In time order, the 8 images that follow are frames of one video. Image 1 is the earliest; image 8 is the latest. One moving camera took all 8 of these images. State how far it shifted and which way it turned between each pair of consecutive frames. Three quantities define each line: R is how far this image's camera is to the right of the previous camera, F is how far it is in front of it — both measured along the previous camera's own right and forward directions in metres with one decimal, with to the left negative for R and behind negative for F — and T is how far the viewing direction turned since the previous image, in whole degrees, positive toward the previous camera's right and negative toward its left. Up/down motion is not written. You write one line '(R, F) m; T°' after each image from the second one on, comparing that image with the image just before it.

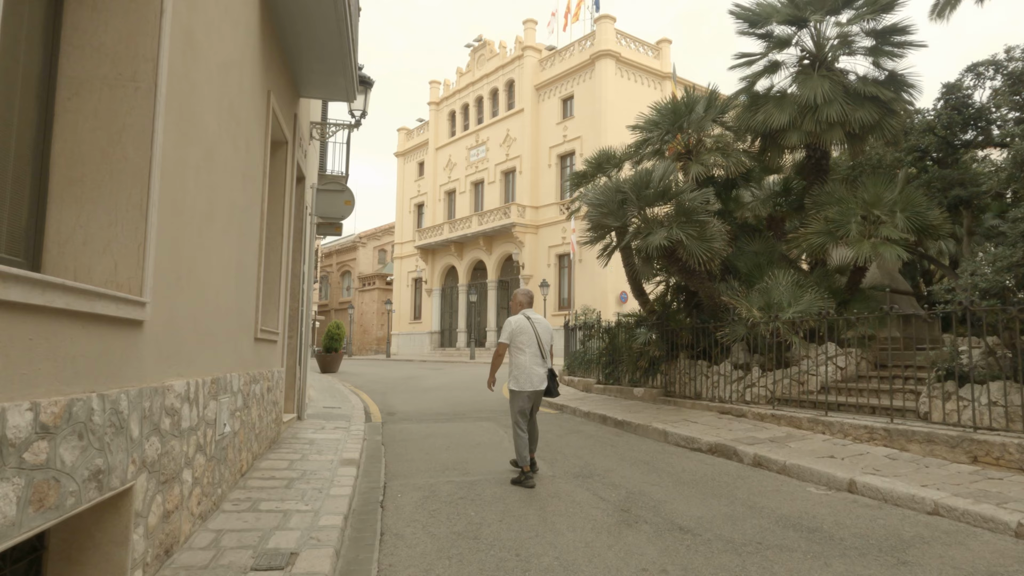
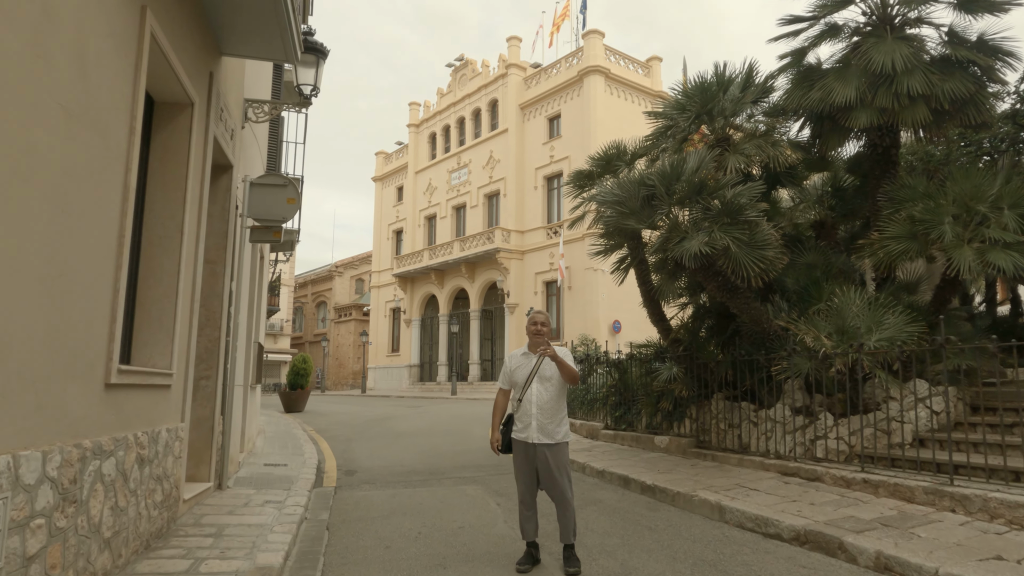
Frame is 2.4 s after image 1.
(-0.1, +2.2) m; +2°
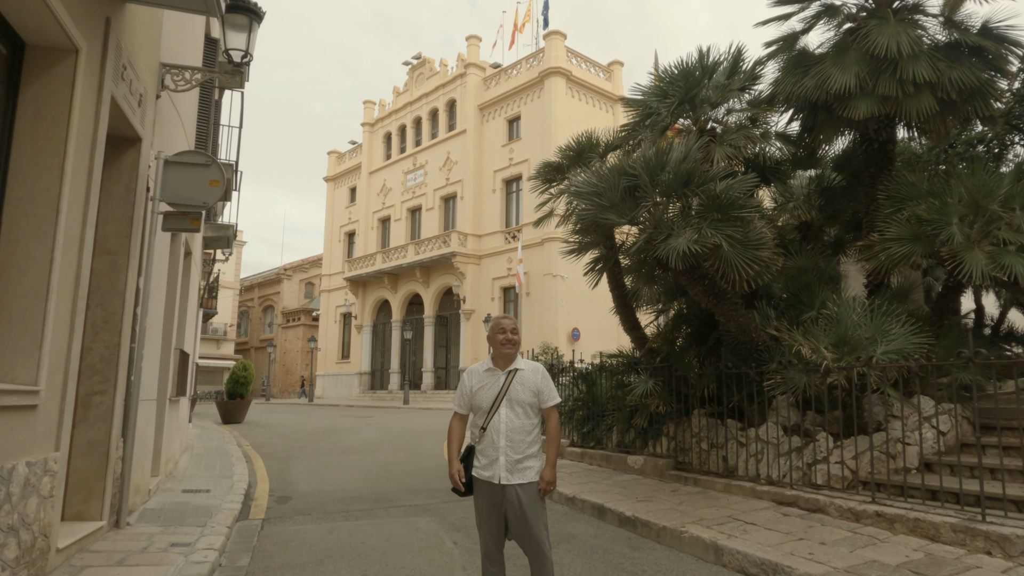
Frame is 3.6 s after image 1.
(-0.1, +0.9) m; +4°
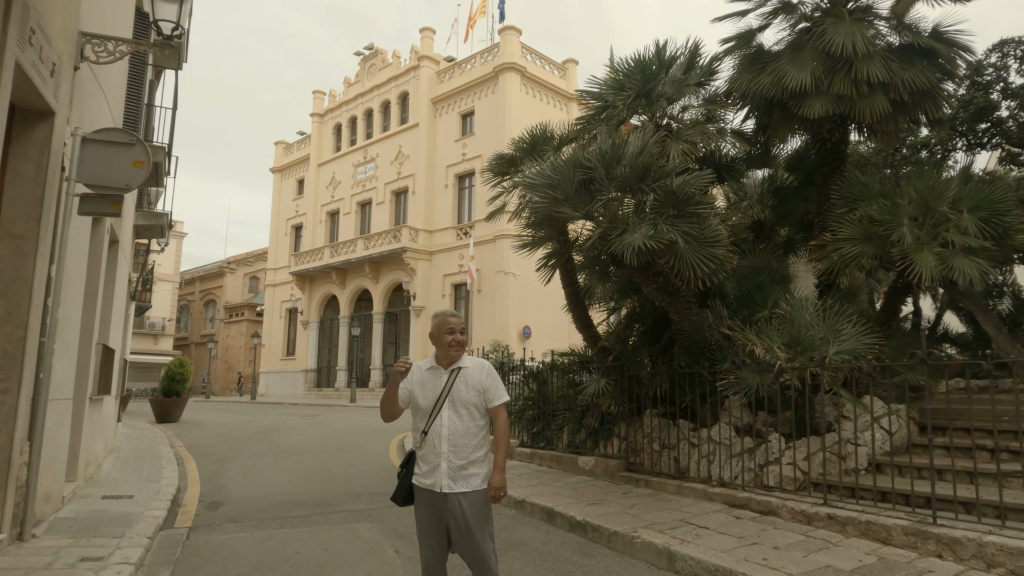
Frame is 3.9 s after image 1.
(0.0, +0.3) m; +4°
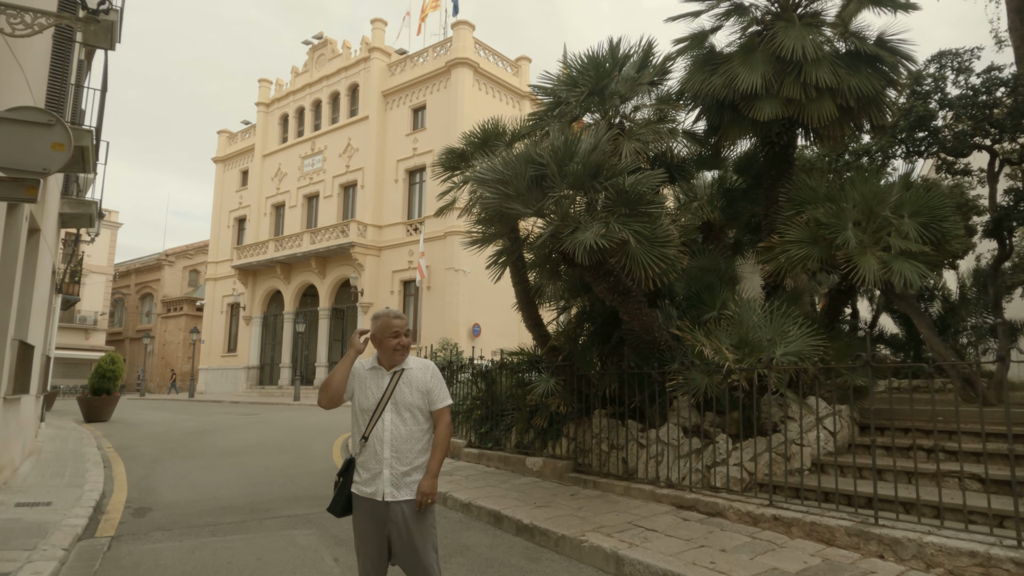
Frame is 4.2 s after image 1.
(0.0, +0.2) m; +4°
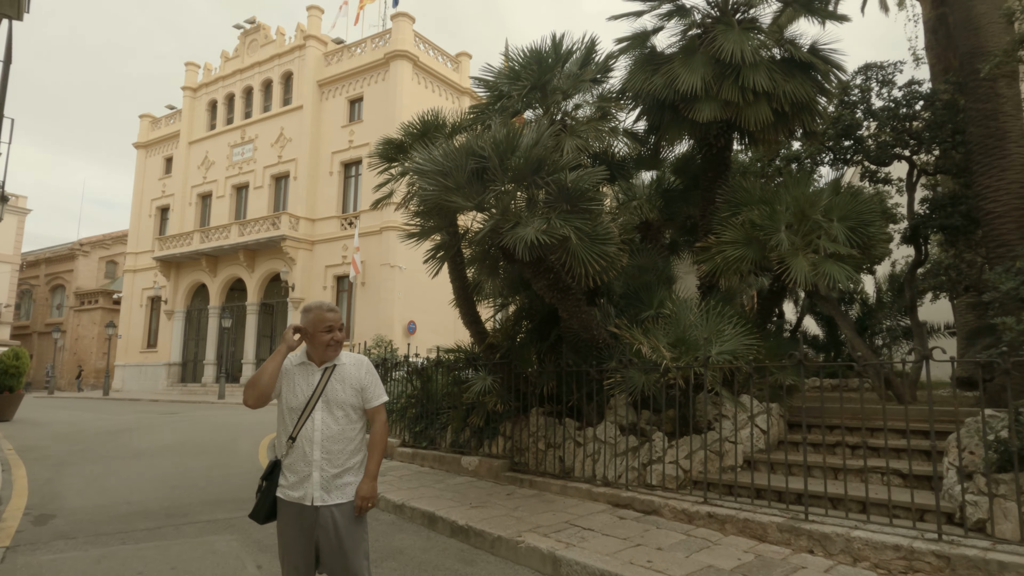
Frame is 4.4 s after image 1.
(0.0, +0.1) m; +6°
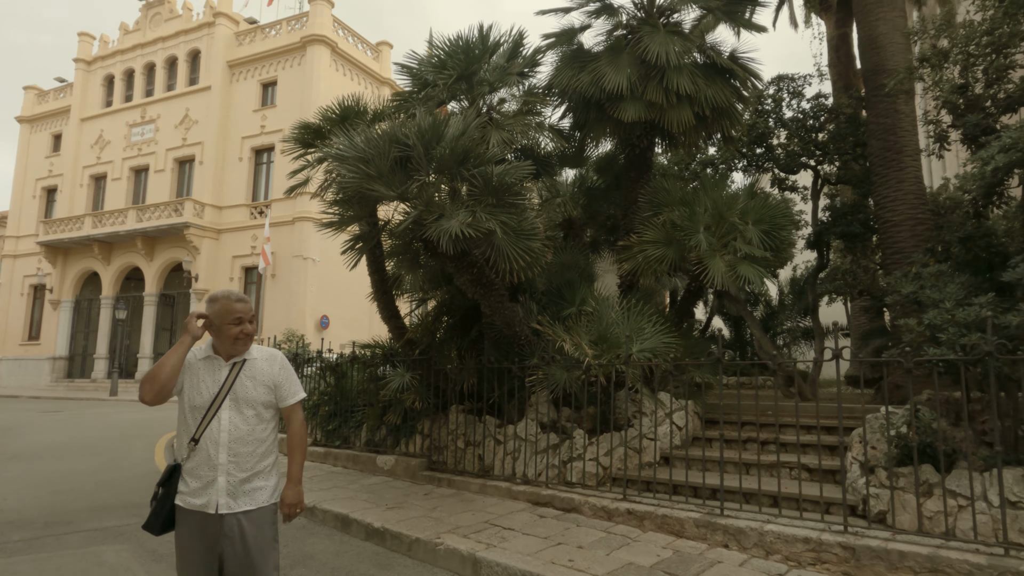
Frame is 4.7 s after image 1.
(-0.1, +0.1) m; +7°
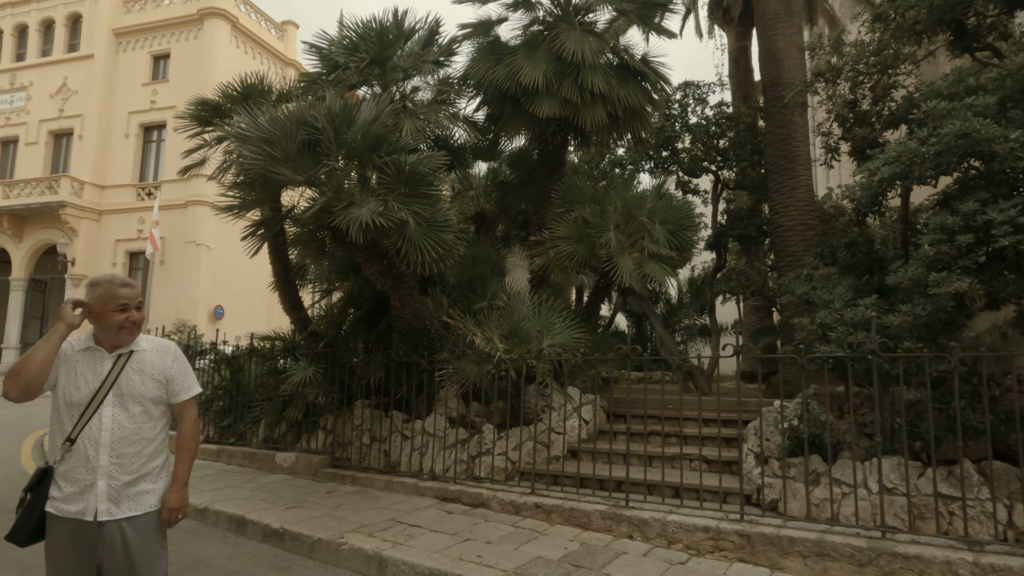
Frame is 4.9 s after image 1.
(0.0, +0.1) m; +8°
